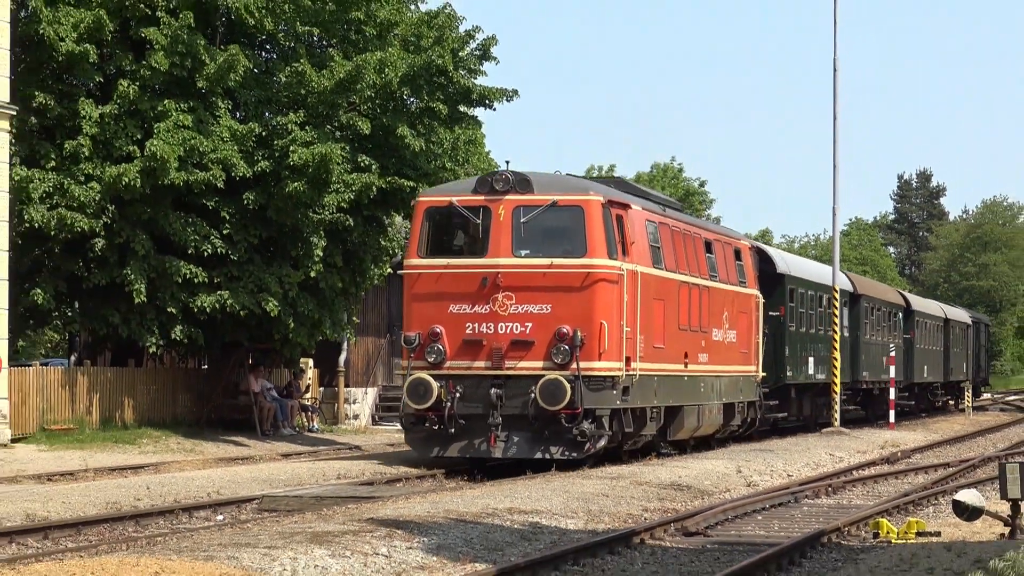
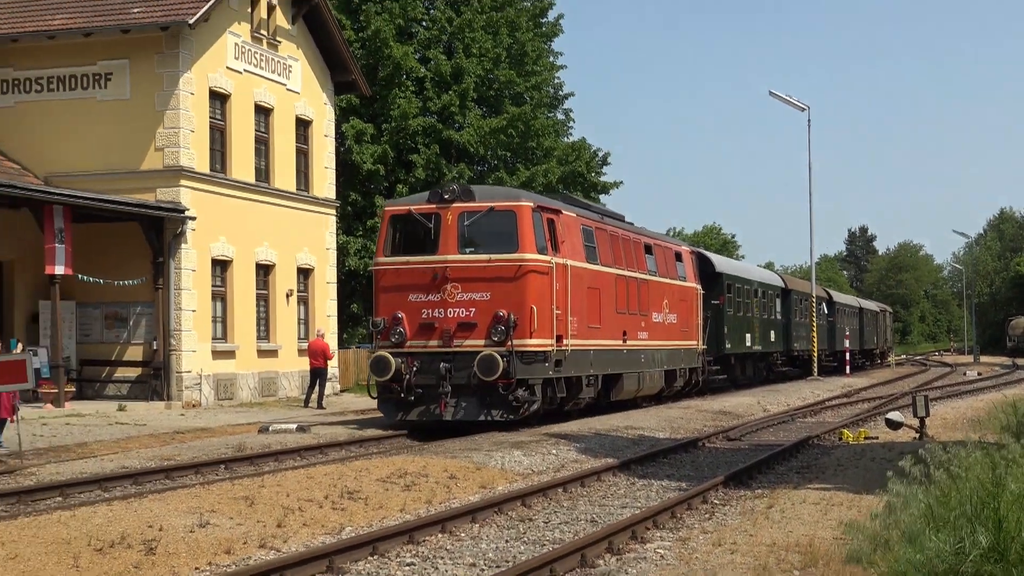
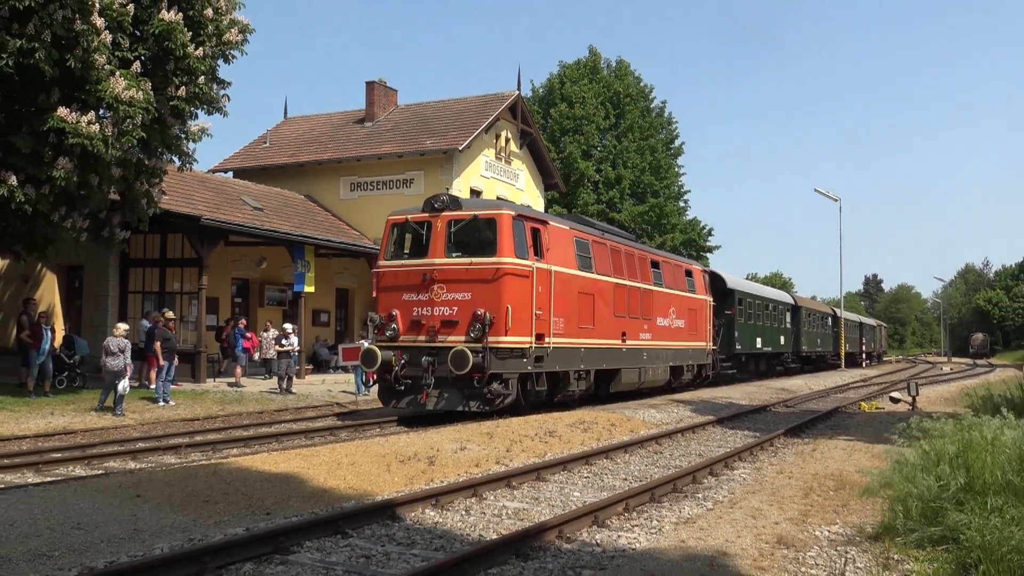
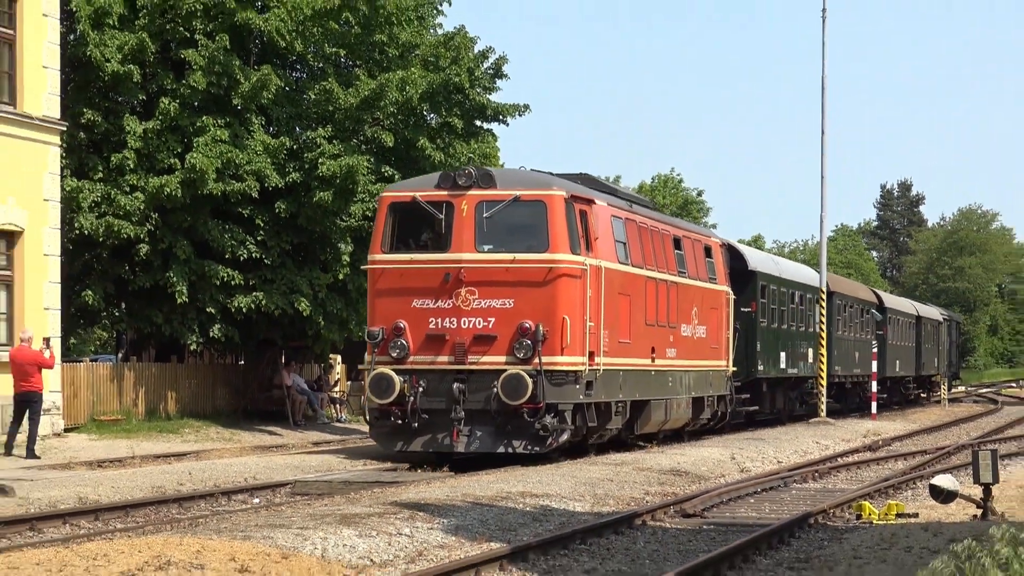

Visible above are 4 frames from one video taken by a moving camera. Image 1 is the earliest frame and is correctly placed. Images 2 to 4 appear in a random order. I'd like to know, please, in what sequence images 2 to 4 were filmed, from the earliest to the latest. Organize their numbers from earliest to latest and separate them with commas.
4, 2, 3
